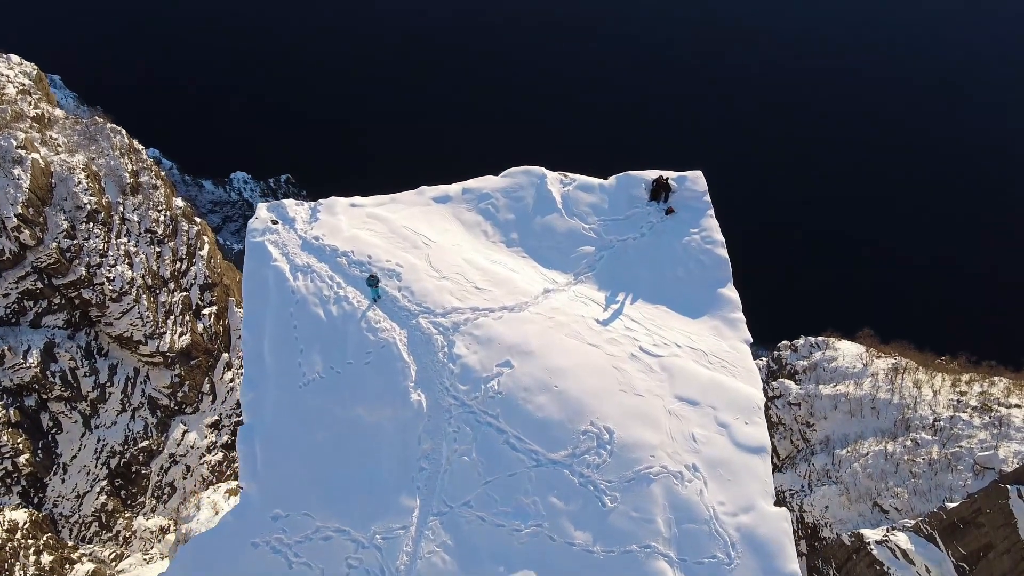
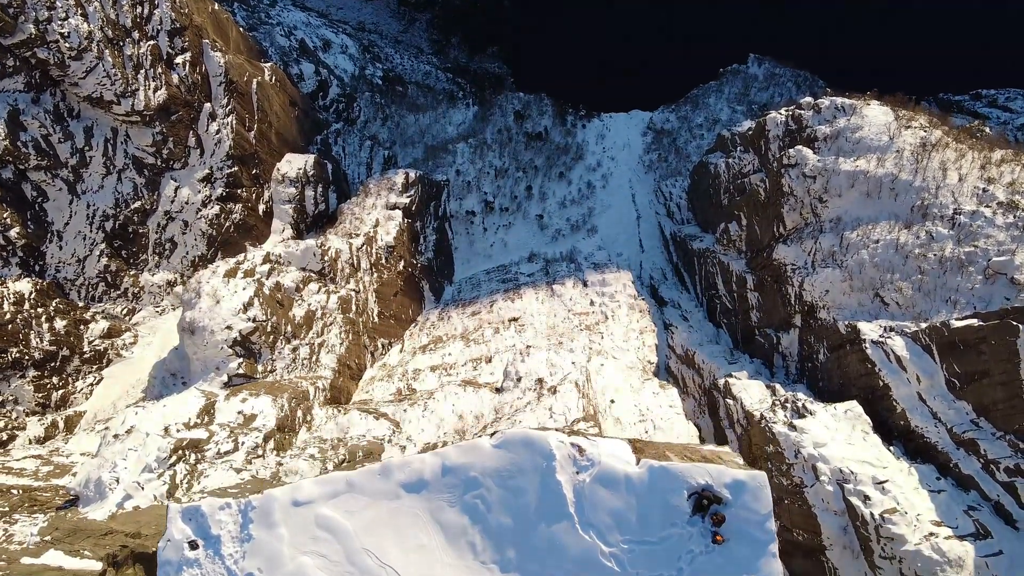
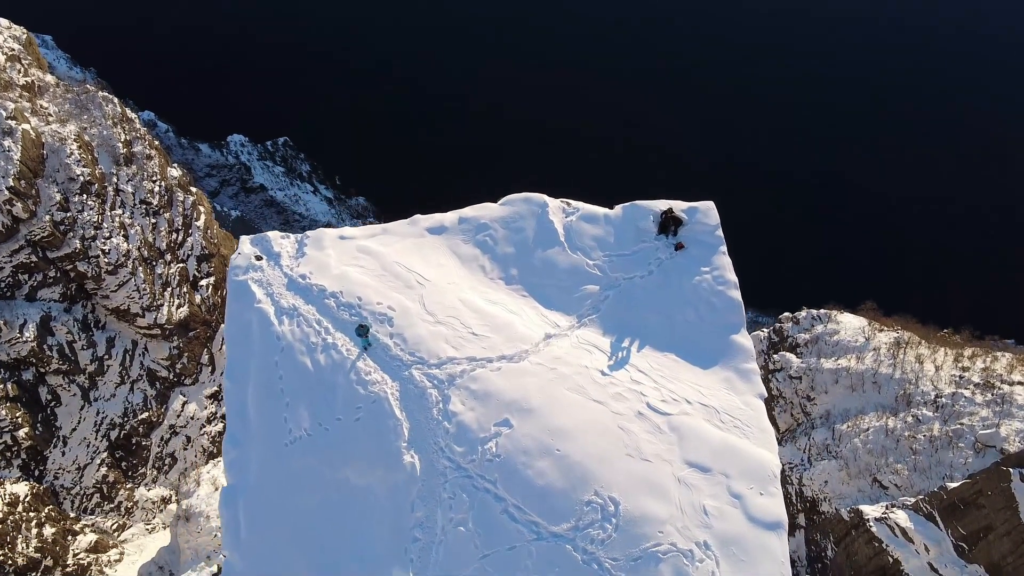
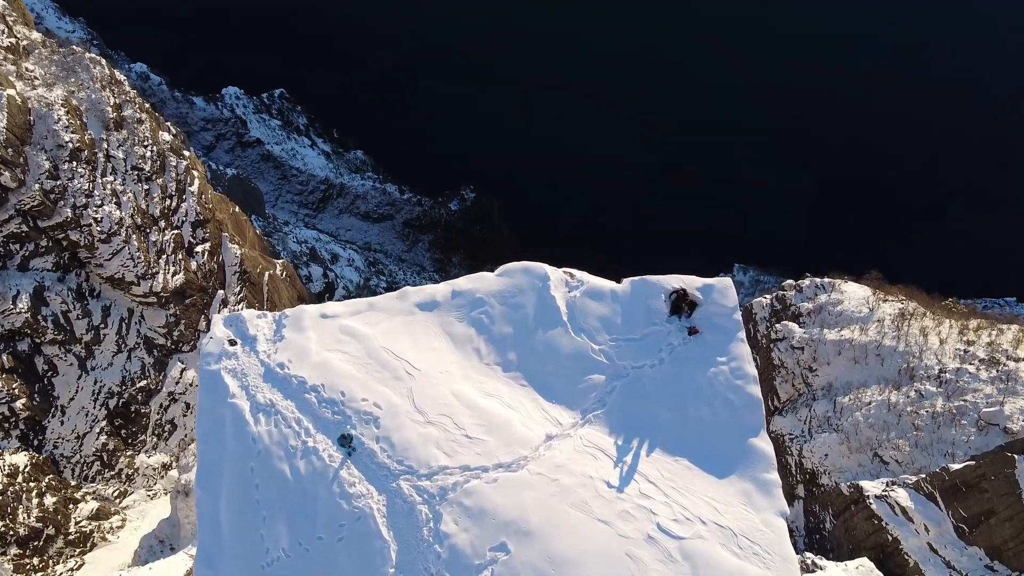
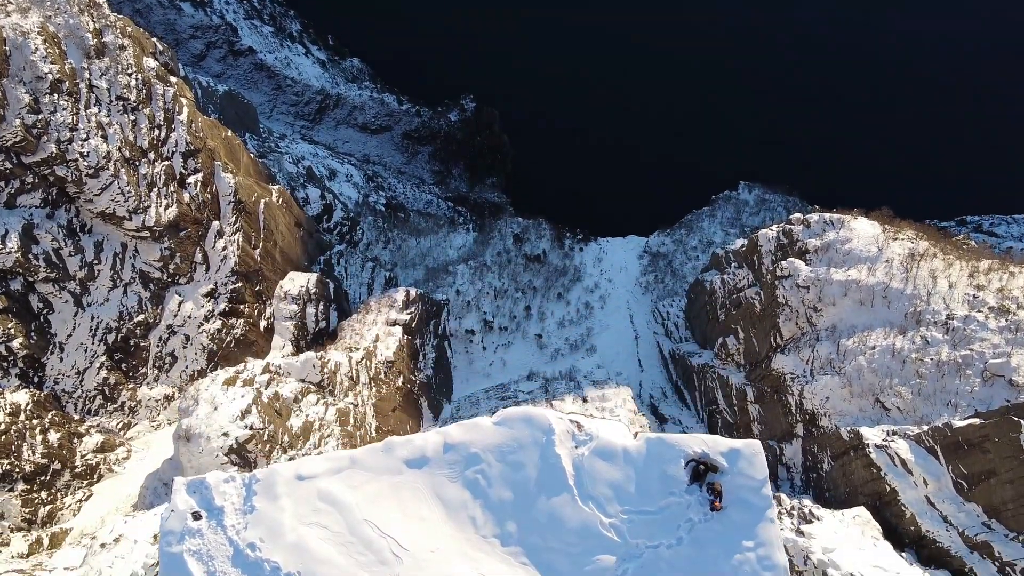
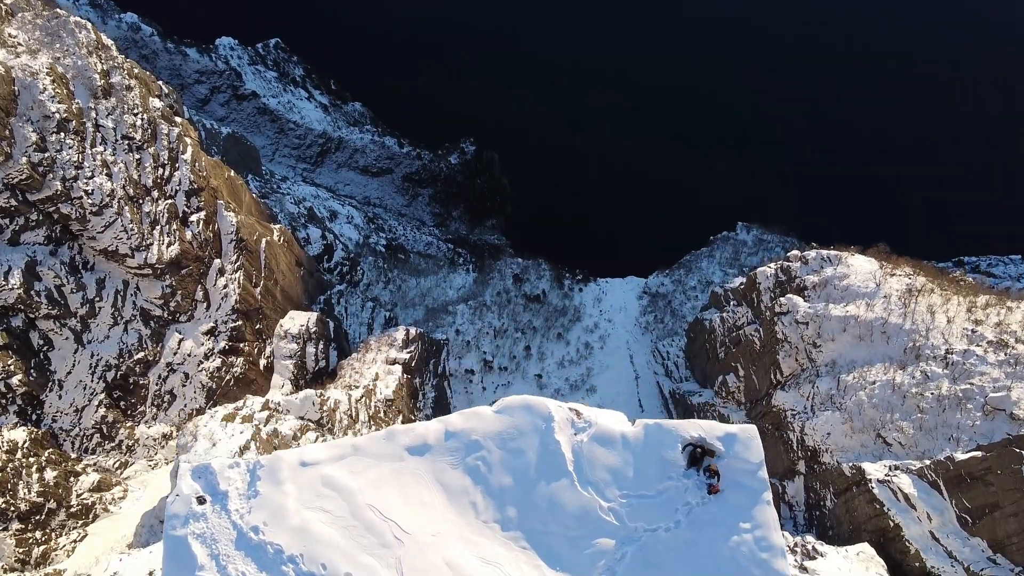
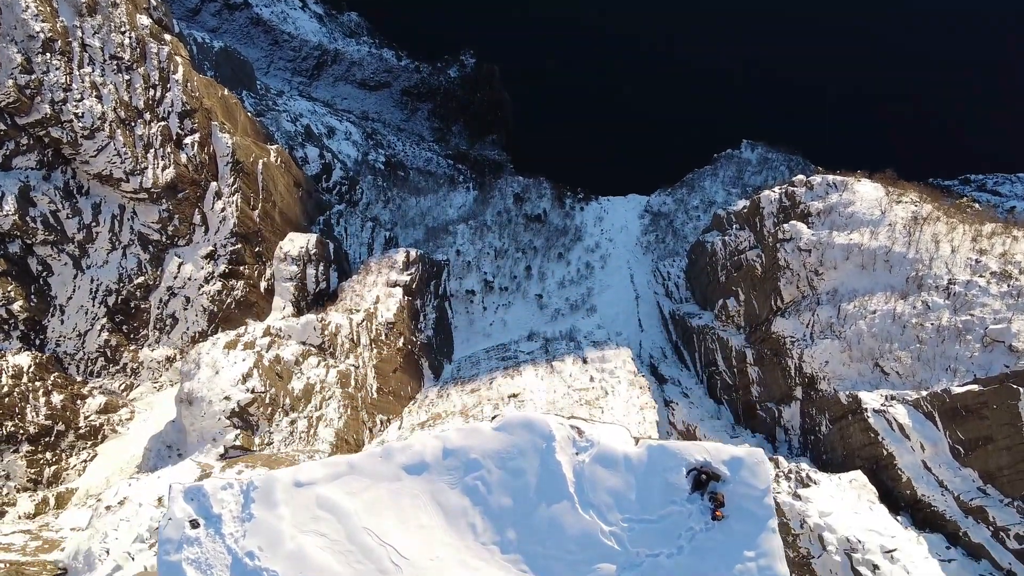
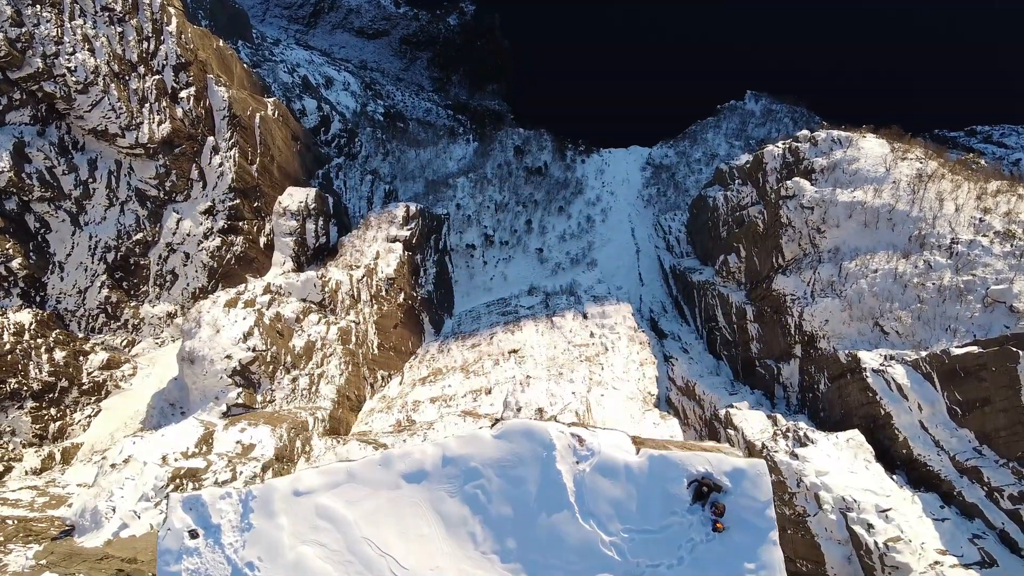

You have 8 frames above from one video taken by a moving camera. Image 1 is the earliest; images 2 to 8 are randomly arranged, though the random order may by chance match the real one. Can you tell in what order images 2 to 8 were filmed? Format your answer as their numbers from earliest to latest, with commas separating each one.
3, 4, 6, 5, 7, 8, 2
